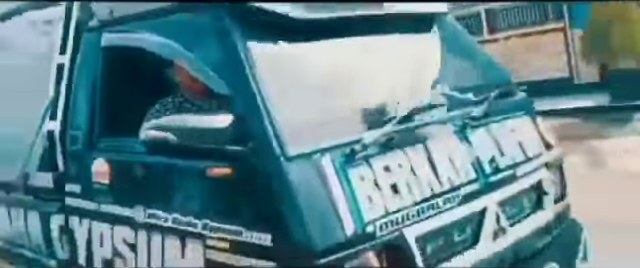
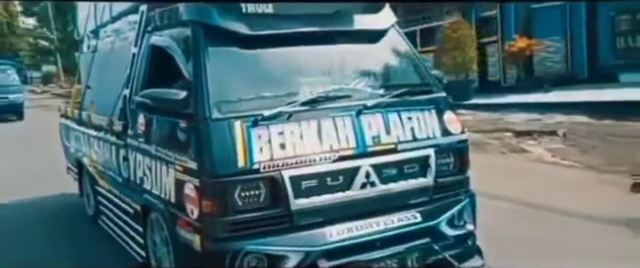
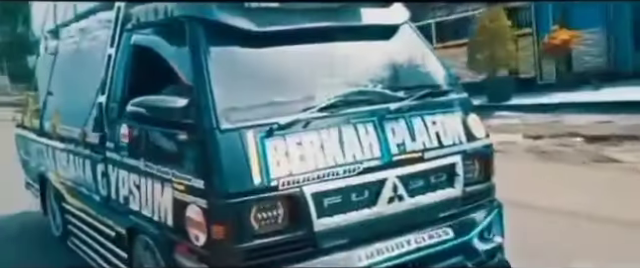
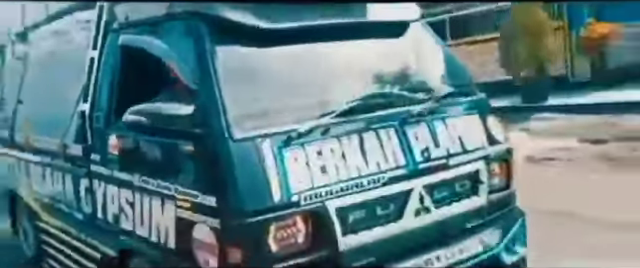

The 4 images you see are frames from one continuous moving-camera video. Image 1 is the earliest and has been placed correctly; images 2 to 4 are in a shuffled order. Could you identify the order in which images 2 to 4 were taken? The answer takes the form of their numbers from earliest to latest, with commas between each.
4, 3, 2
